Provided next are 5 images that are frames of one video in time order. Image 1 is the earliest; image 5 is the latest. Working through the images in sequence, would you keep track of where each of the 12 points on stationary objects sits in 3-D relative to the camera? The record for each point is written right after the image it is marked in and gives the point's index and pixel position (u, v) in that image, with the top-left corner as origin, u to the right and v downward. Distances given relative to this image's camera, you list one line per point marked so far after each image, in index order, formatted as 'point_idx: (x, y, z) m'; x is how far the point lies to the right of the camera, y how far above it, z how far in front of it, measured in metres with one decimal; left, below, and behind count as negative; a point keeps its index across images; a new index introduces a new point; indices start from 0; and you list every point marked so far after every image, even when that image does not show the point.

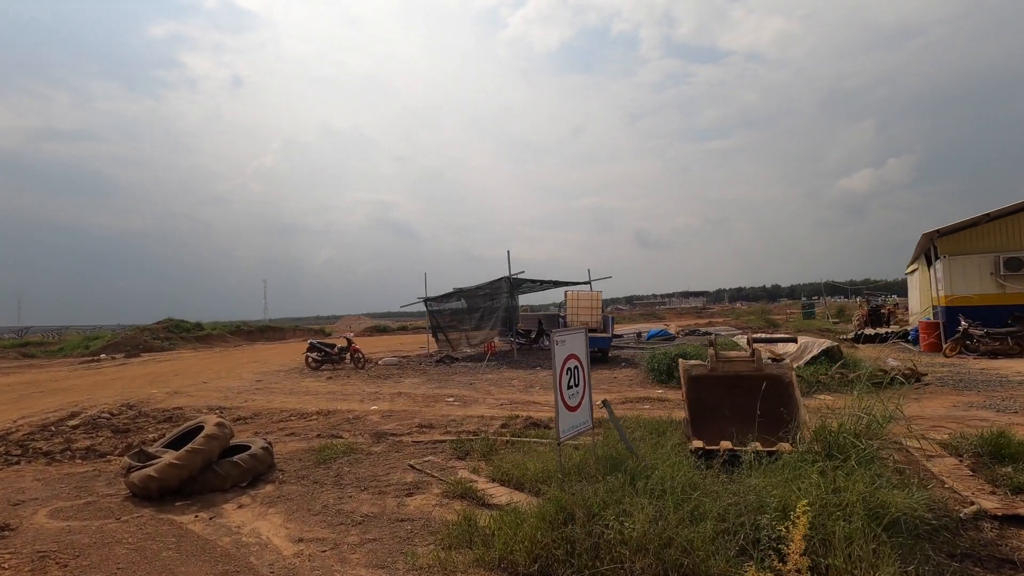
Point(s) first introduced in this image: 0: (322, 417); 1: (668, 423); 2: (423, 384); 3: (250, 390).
0: (-3.3, -2.2, +9.0) m
1: (+2.1, -1.8, +6.9) m
2: (-2.2, -2.3, +12.6) m
3: (-6.3, -2.5, +12.6) m
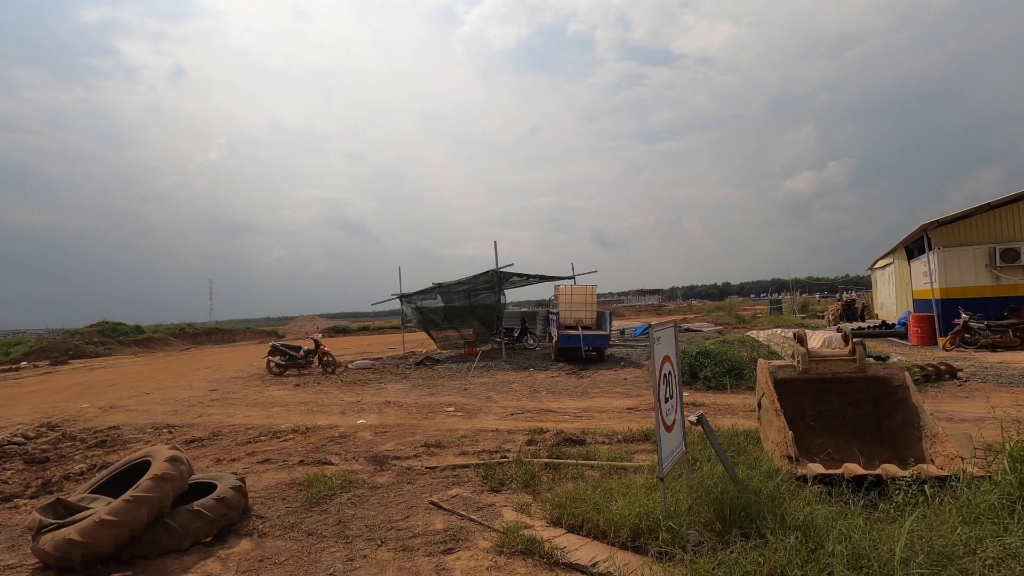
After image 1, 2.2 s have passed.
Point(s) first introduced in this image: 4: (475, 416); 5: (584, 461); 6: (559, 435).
0: (-3.0, -2.1, +7.4) m
1: (+2.5, -1.6, +5.8) m
2: (-2.2, -2.2, +11.1) m
3: (-6.3, -2.4, +10.8) m
4: (-0.6, -2.0, +8.3) m
5: (+0.8, -1.9, +5.6) m
6: (+0.6, -1.9, +6.7) m
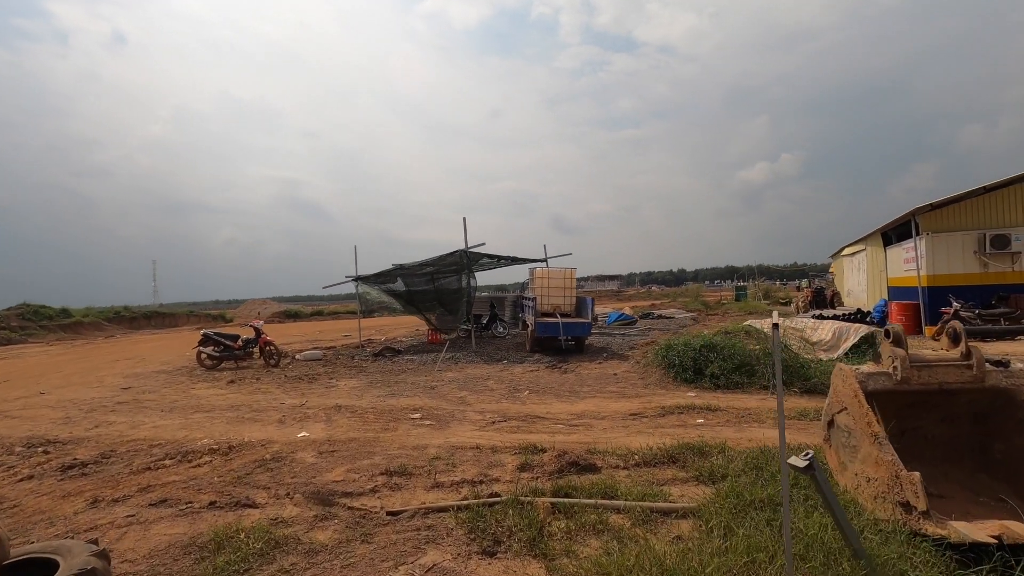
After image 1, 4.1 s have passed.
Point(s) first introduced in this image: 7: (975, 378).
0: (-3.2, -1.8, +5.7) m
1: (+2.4, -1.5, +4.4) m
2: (-2.6, -1.8, +9.4) m
3: (-6.8, -2.0, +8.8) m
4: (-0.8, -1.8, +6.8) m
5: (+0.7, -1.7, +4.2) m
6: (+0.5, -1.7, +5.2) m
7: (+3.4, -0.7, +3.8) m
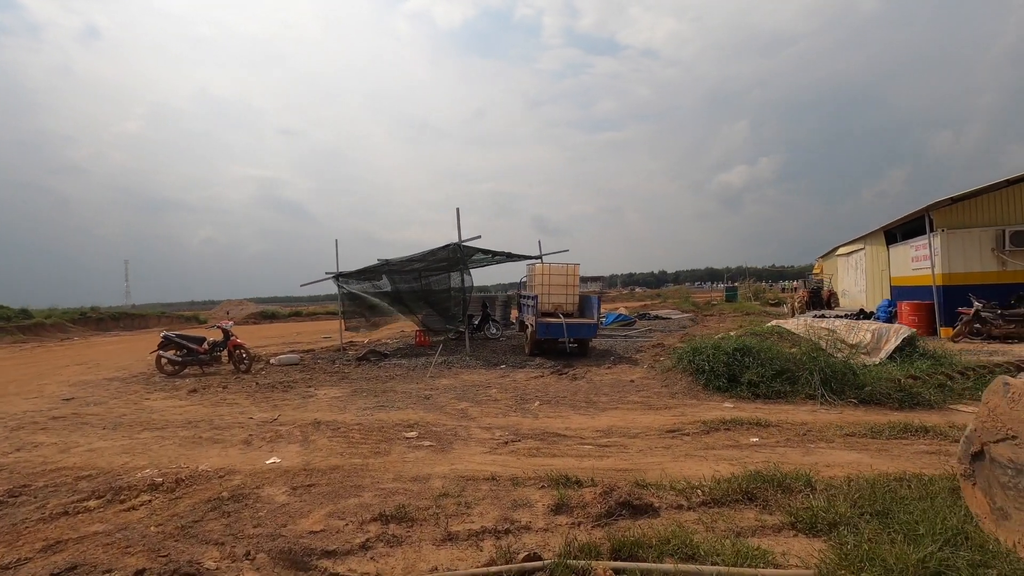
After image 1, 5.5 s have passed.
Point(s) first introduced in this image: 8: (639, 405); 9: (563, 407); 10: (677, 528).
0: (-3.0, -1.8, +4.4) m
1: (+2.7, -1.4, +3.4) m
2: (-2.6, -1.7, +8.2) m
3: (-6.6, -1.9, +7.4) m
4: (-0.7, -1.7, +5.6) m
5: (+1.0, -1.6, +3.1) m
6: (+0.7, -1.6, +4.1) m
7: (+3.7, -0.6, +2.8) m
8: (+1.7, -1.6, +7.2) m
9: (+0.7, -1.7, +7.3) m
10: (+1.1, -1.6, +3.5) m
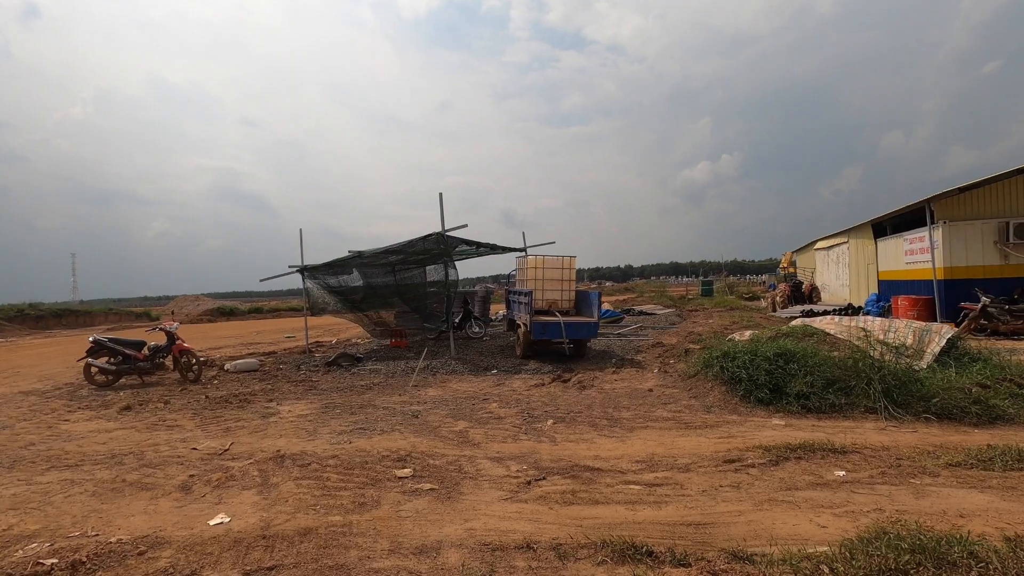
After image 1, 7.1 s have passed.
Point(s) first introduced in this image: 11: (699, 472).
0: (-2.7, -1.8, +3.0) m
1: (+3.0, -1.4, +2.3) m
2: (-2.5, -1.7, +6.8) m
3: (-6.5, -1.9, +5.7) m
4: (-0.4, -1.7, +4.3) m
5: (+1.4, -1.6, +1.9) m
6: (+1.0, -1.6, +2.9) m
7: (+4.1, -0.6, +1.8) m
8: (+1.9, -1.6, +6.1) m
9: (+0.8, -1.6, +6.1) m
10: (+1.5, -1.6, +2.3) m
11: (+1.6, -1.6, +4.7) m
